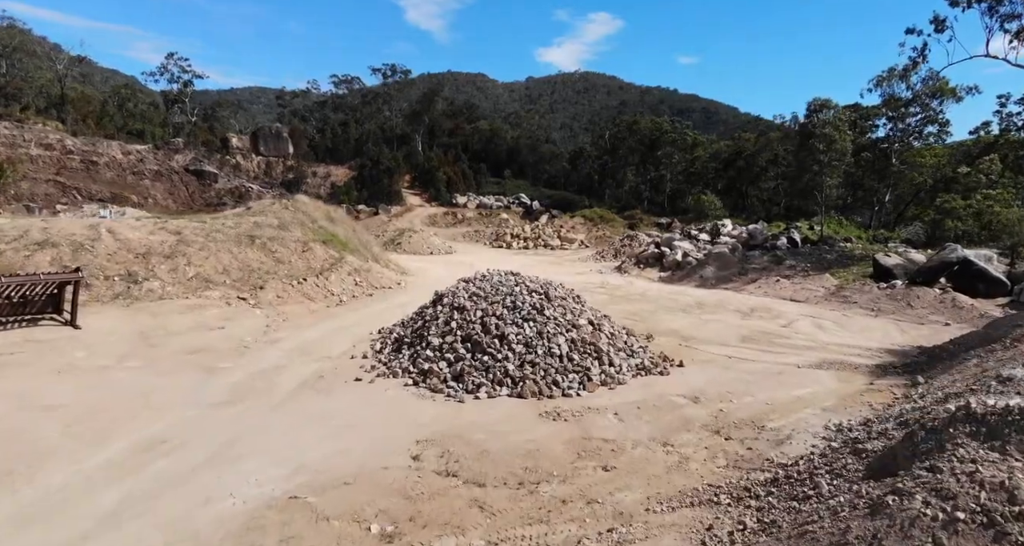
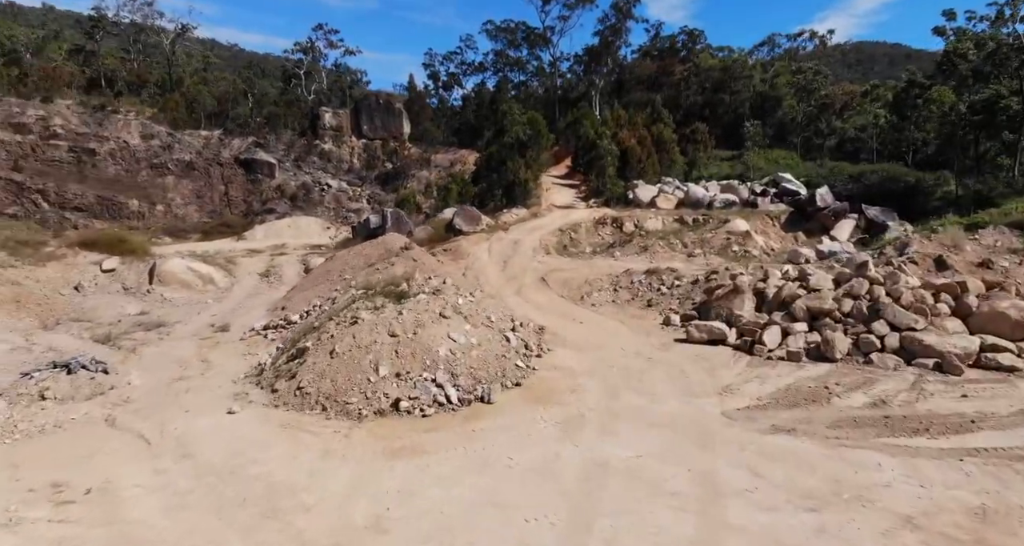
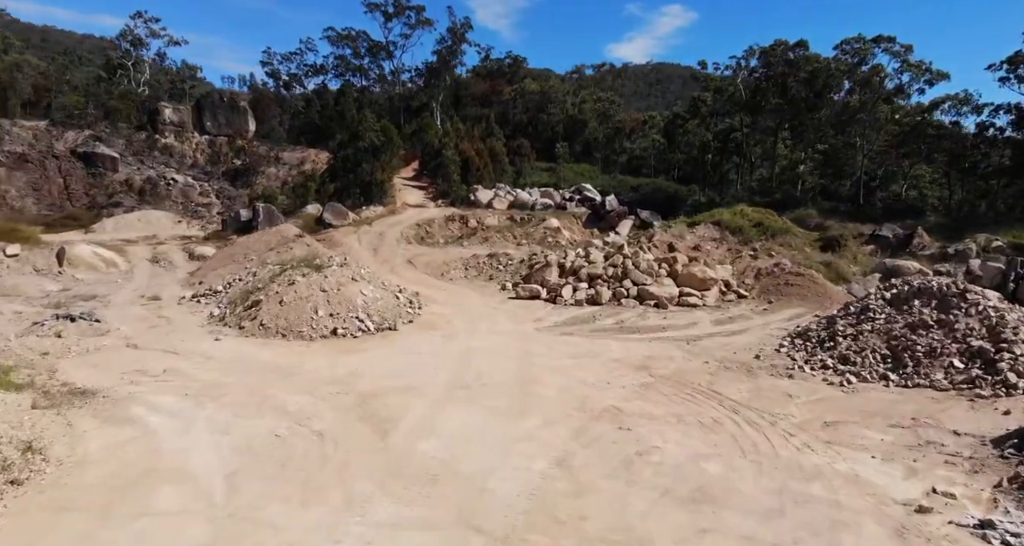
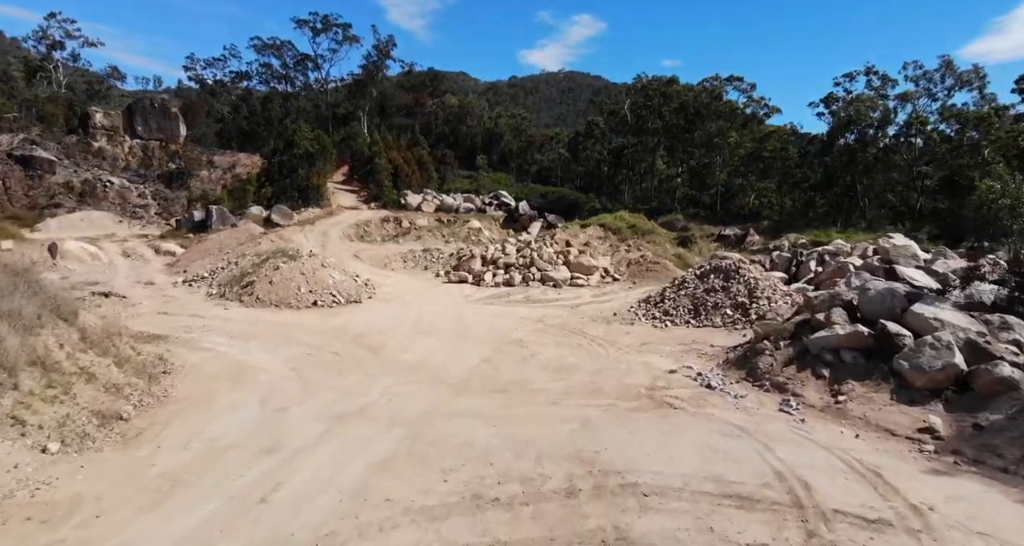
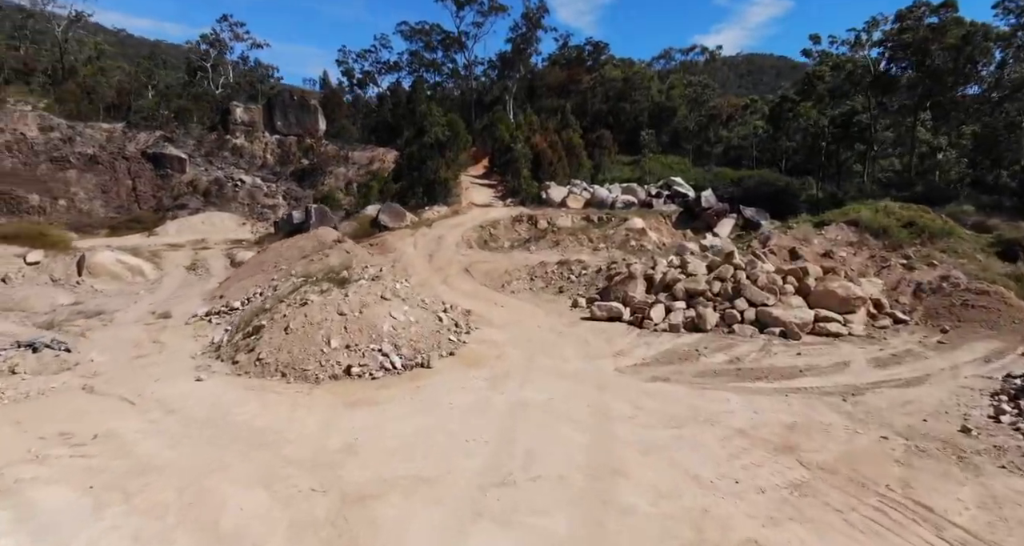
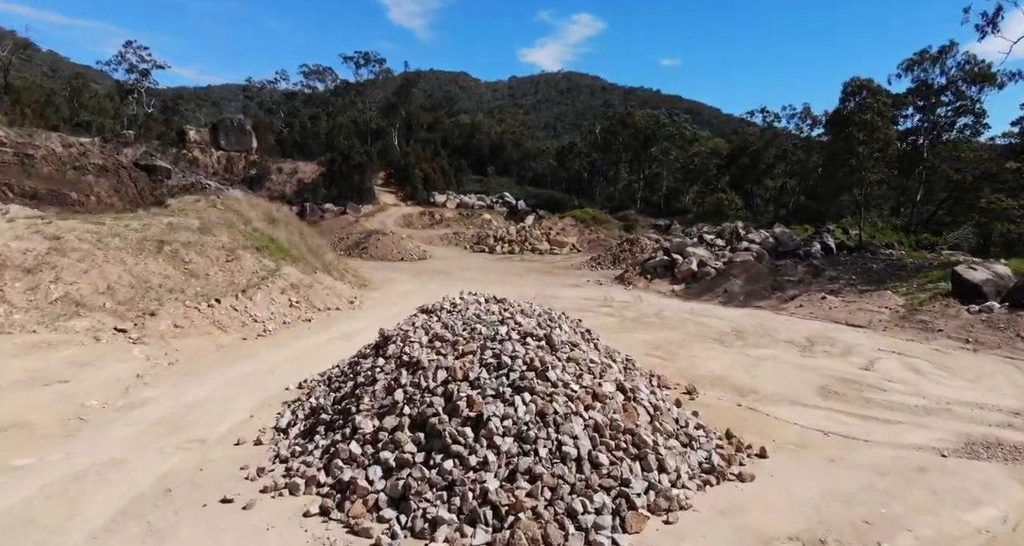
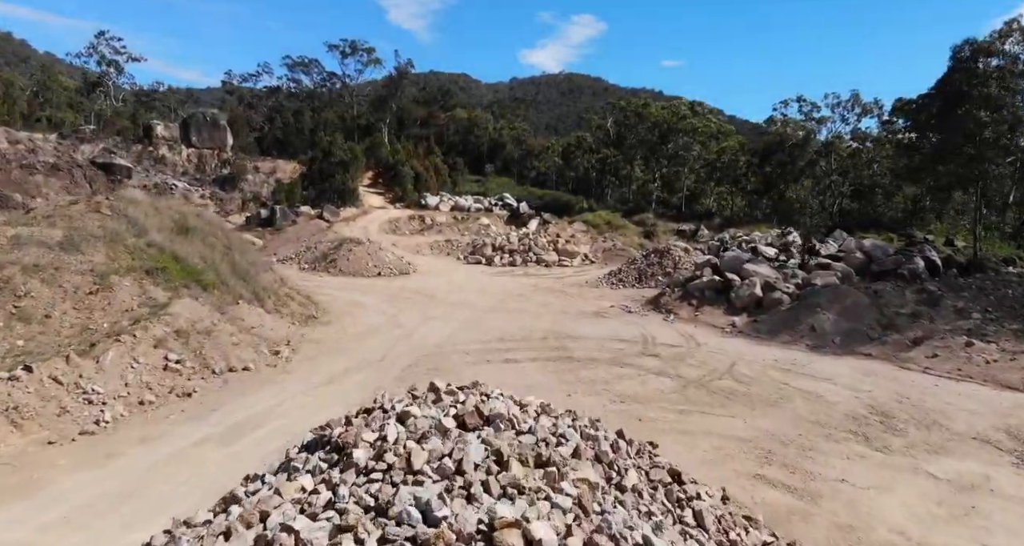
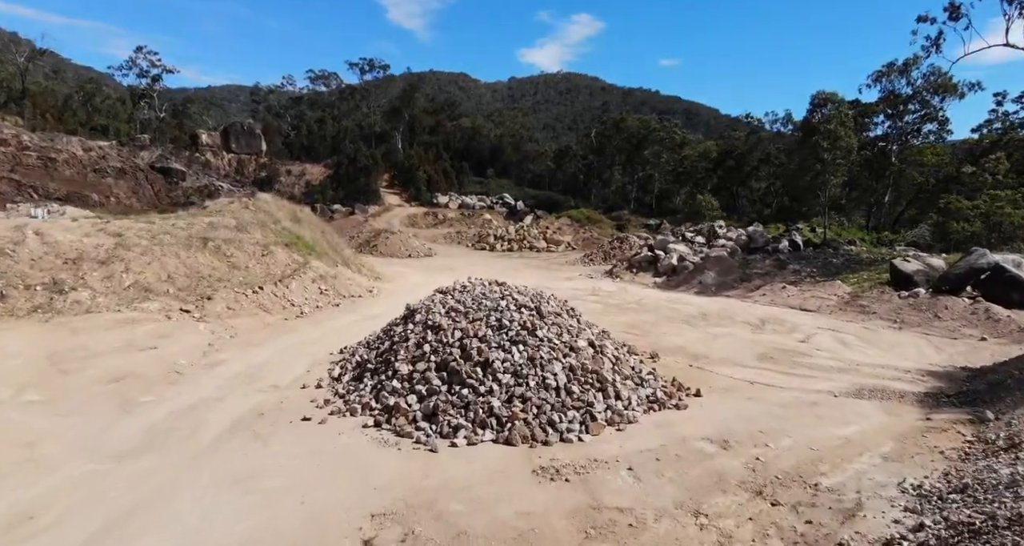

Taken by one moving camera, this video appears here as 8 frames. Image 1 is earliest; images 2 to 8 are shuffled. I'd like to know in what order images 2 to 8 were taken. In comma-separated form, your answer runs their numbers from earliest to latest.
8, 6, 7, 4, 3, 5, 2
